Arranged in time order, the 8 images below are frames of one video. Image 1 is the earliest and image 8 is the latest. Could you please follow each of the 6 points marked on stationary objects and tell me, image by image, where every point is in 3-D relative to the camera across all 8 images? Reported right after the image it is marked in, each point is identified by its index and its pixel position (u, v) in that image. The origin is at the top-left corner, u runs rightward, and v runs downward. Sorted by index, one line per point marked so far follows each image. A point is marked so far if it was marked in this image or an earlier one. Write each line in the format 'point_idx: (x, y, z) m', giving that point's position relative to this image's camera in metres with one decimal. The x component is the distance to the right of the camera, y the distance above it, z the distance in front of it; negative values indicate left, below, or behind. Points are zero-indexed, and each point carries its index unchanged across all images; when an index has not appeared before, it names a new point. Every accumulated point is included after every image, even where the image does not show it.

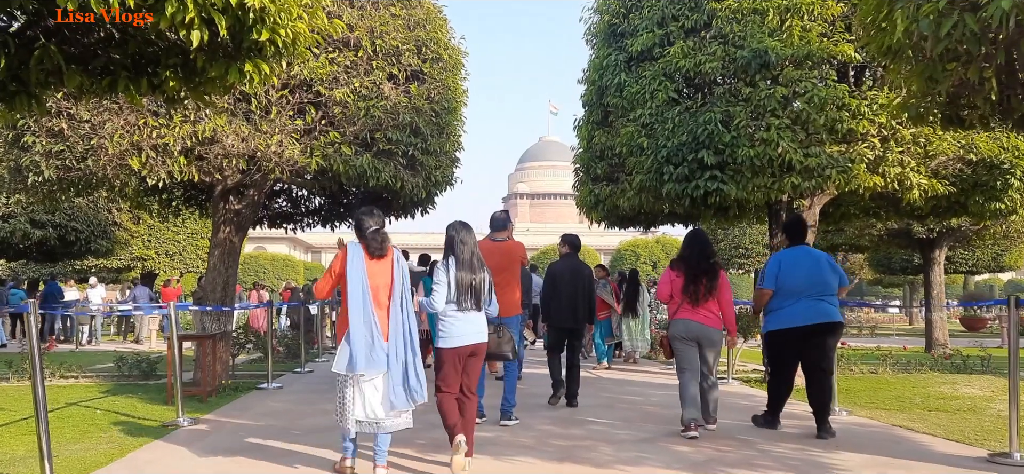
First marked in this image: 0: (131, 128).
0: (-4.3, +1.2, +9.4) m
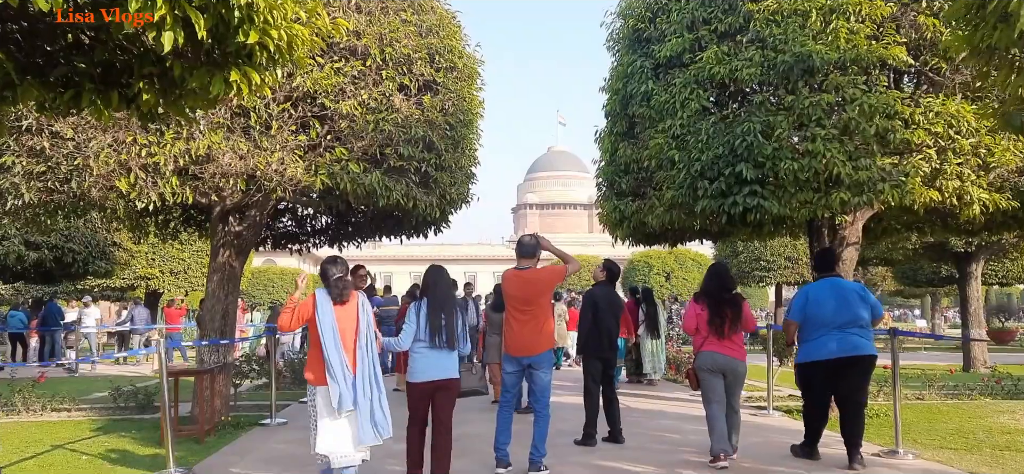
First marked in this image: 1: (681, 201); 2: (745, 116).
0: (-4.1, +0.9, +8.6) m
1: (+2.1, +0.4, +10.3) m
2: (+2.8, +1.4, +9.9) m
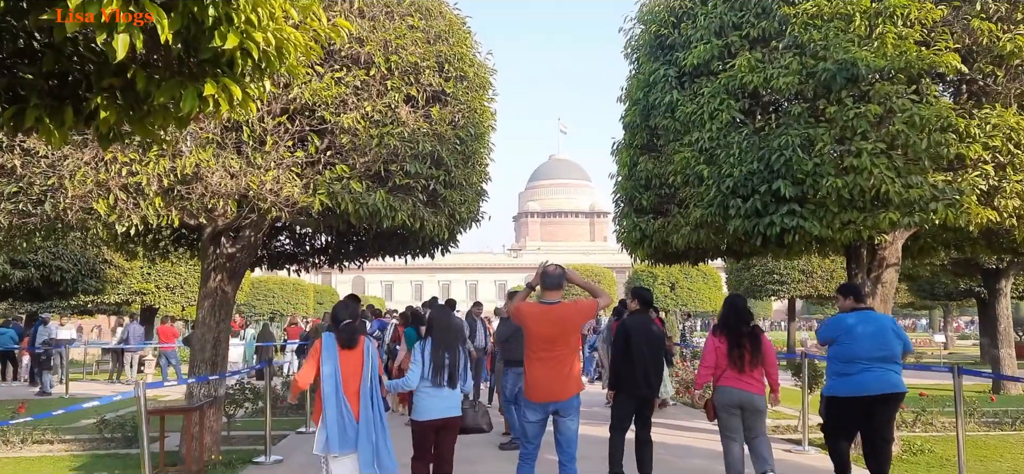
0: (-3.9, +0.7, +7.8) m
1: (+2.3, +0.2, +9.5) m
2: (+2.9, +1.2, +9.1) m
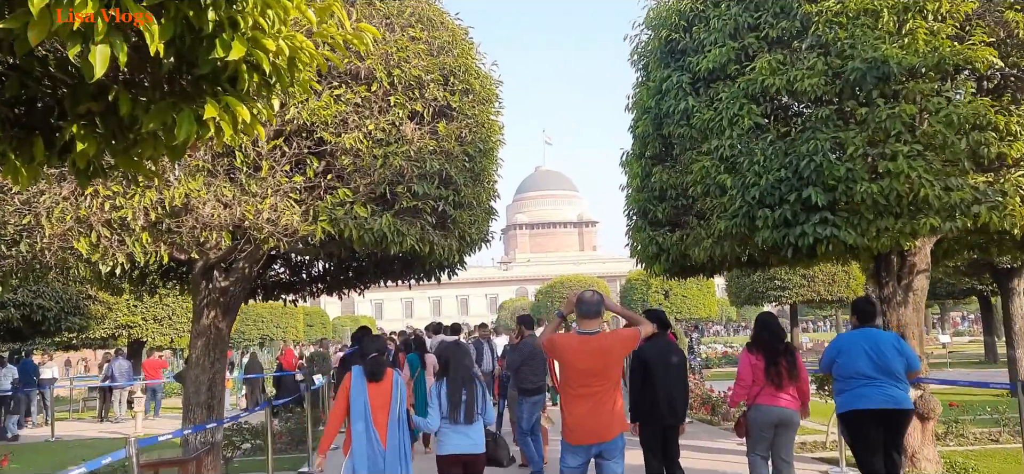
0: (-3.8, +0.3, +7.2) m
1: (+2.4, 0.0, +8.9) m
2: (+3.1, +1.1, +8.5) m
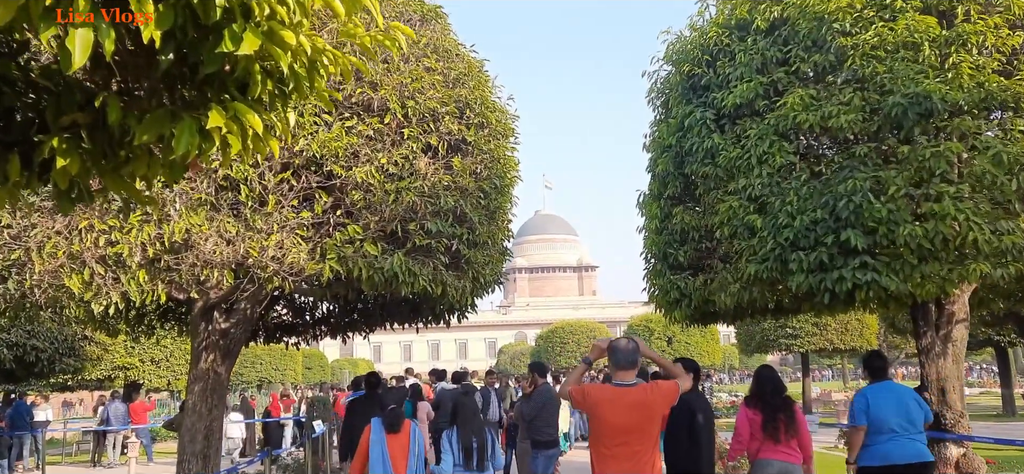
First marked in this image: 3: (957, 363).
0: (-3.6, 0.0, +6.7) m
1: (+2.6, -0.4, +8.4) m
2: (+3.3, +0.6, +8.1) m
3: (+5.1, -1.4, +9.4) m
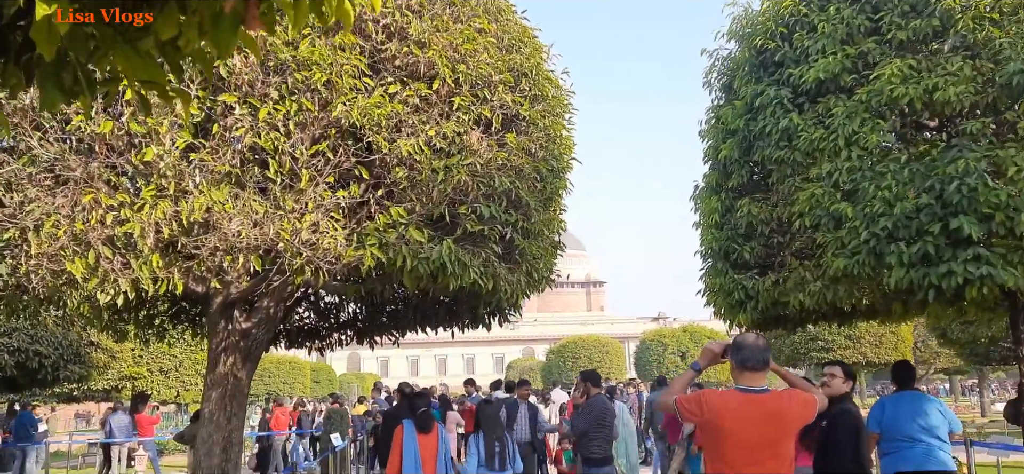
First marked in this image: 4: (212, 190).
0: (-3.1, +0.2, +5.8) m
1: (+3.1, -0.3, +7.5) m
2: (+3.8, +0.7, +7.1) m
3: (+5.6, -1.4, +8.4) m
4: (-2.1, +0.3, +5.8) m
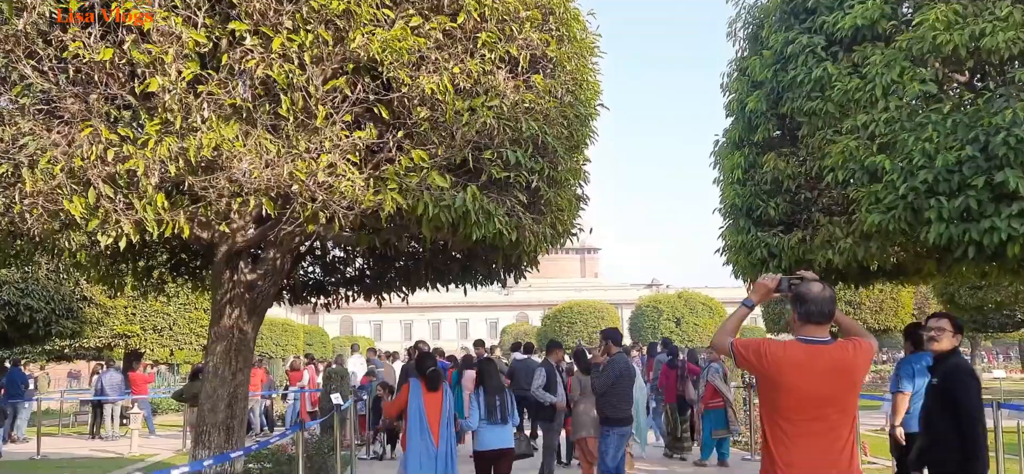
0: (-2.9, +0.6, +5.4) m
1: (+3.3, +0.1, +7.1) m
2: (+4.0, +1.1, +6.8) m
3: (+5.7, -1.0, +8.2) m
4: (-1.9, +0.7, +5.4) m
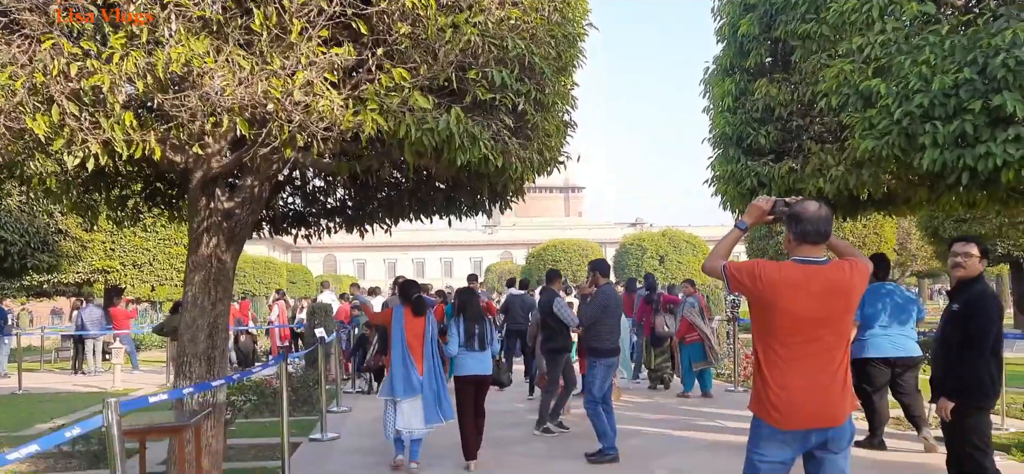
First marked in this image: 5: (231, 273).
0: (-3.0, +1.1, +5.1) m
1: (+3.2, +0.7, +7.0) m
2: (+3.9, +1.7, +6.6) m
3: (+5.6, -0.3, +8.1) m
4: (-2.0, +1.2, +5.2) m
5: (-2.5, -0.3, +7.4) m
